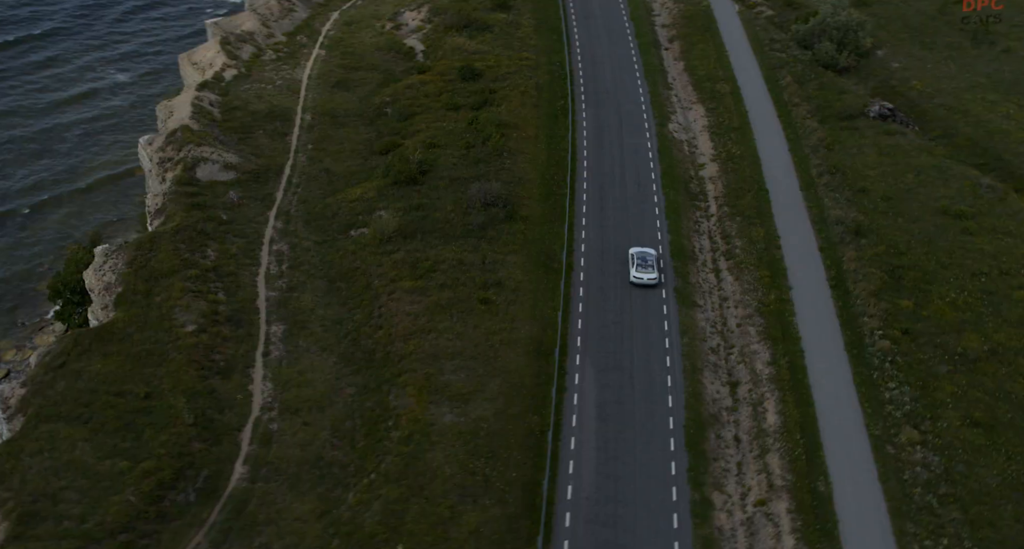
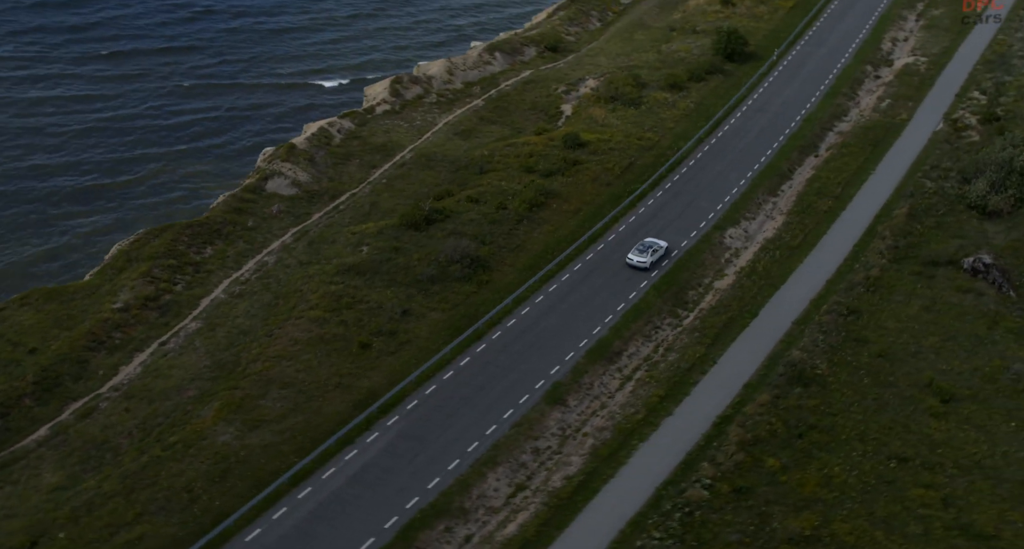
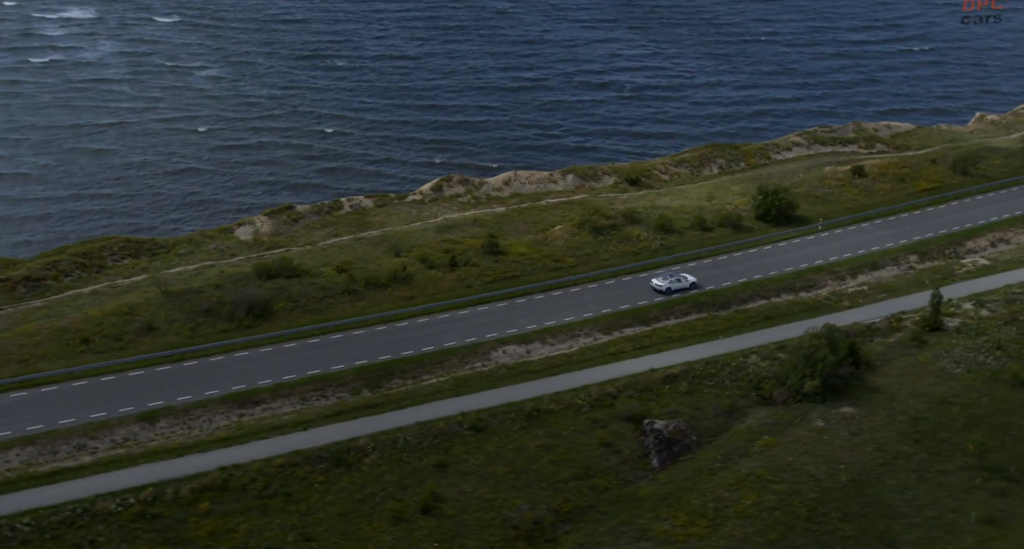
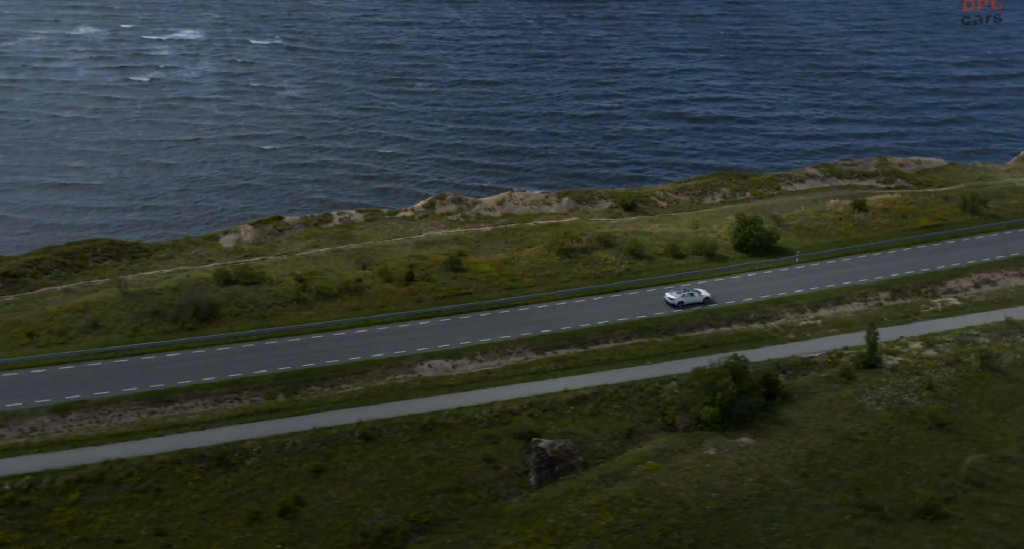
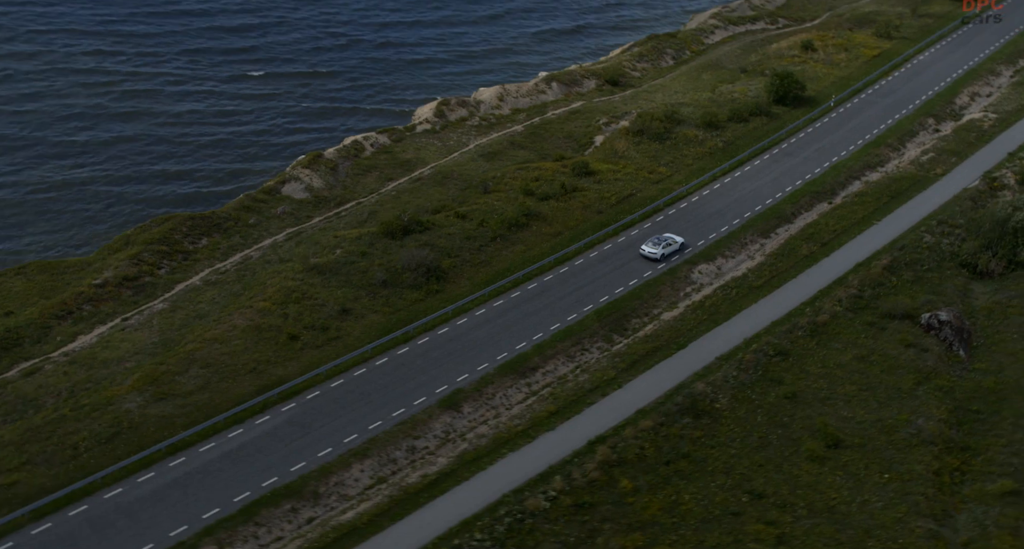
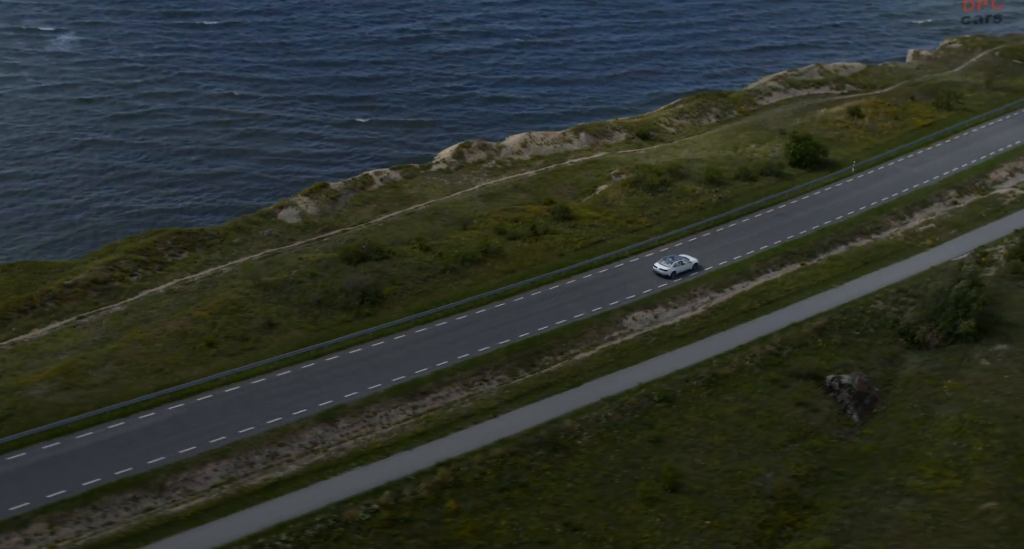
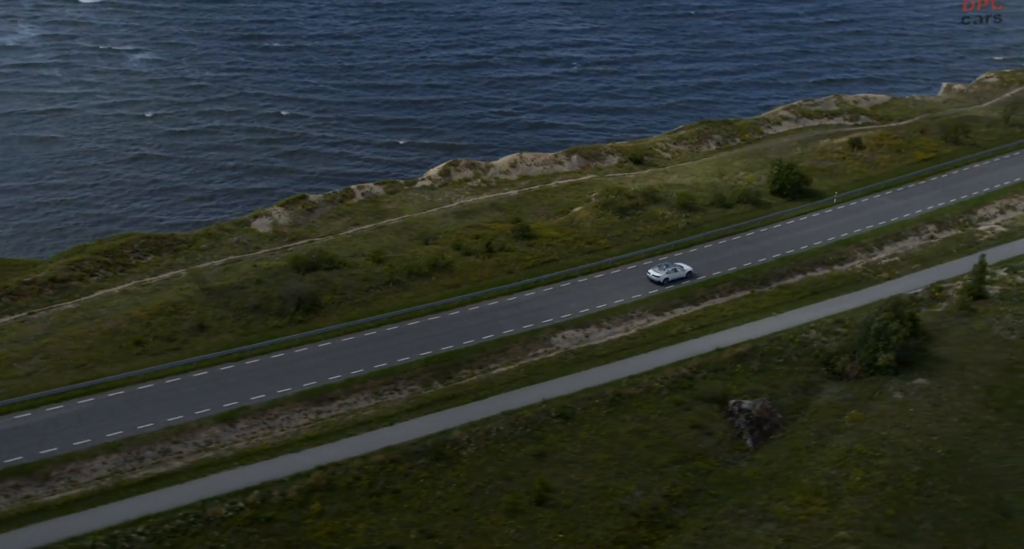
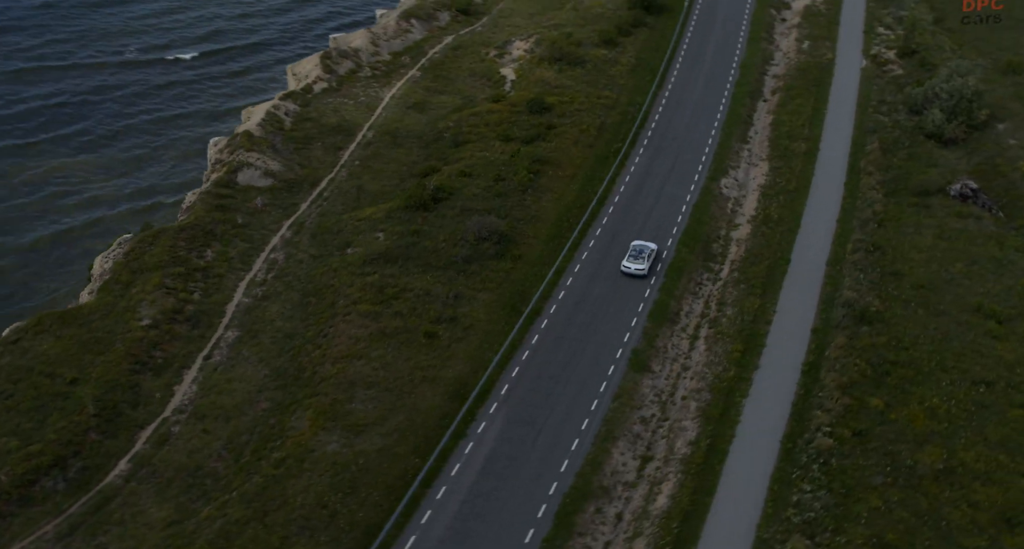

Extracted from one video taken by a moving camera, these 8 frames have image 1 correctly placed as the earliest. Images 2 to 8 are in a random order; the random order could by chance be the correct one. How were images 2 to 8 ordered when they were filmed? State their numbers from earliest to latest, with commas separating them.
8, 2, 5, 6, 7, 3, 4
